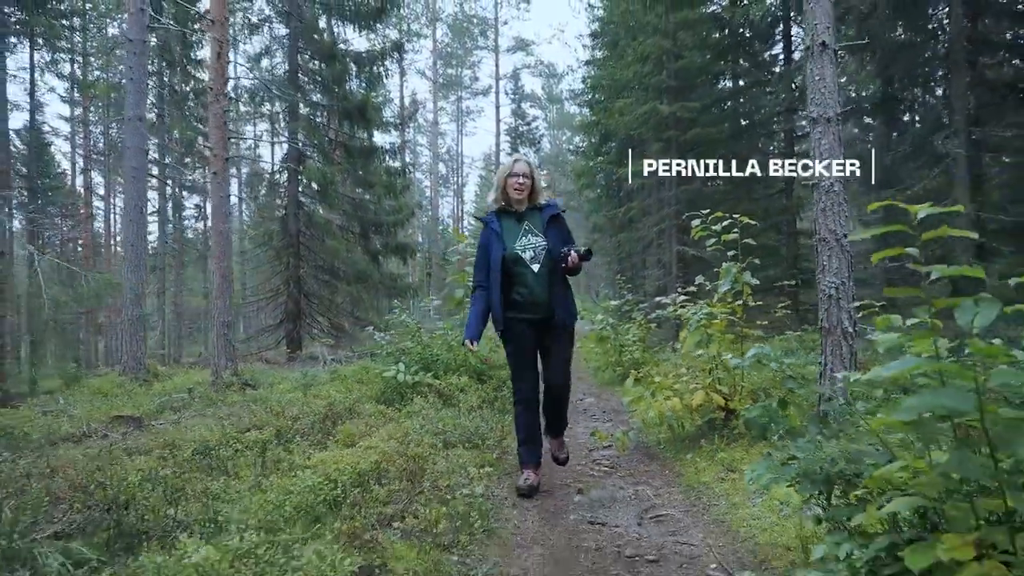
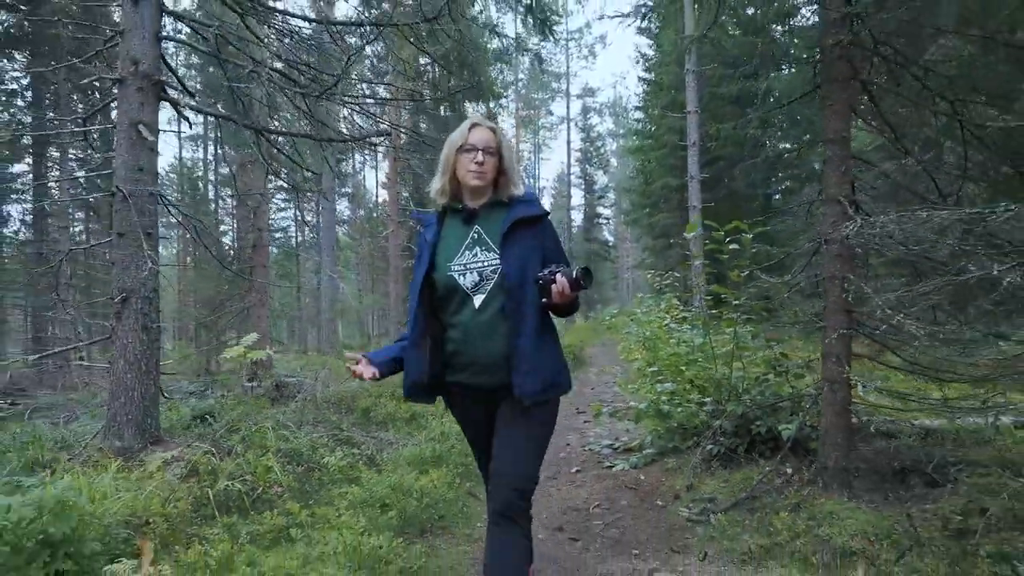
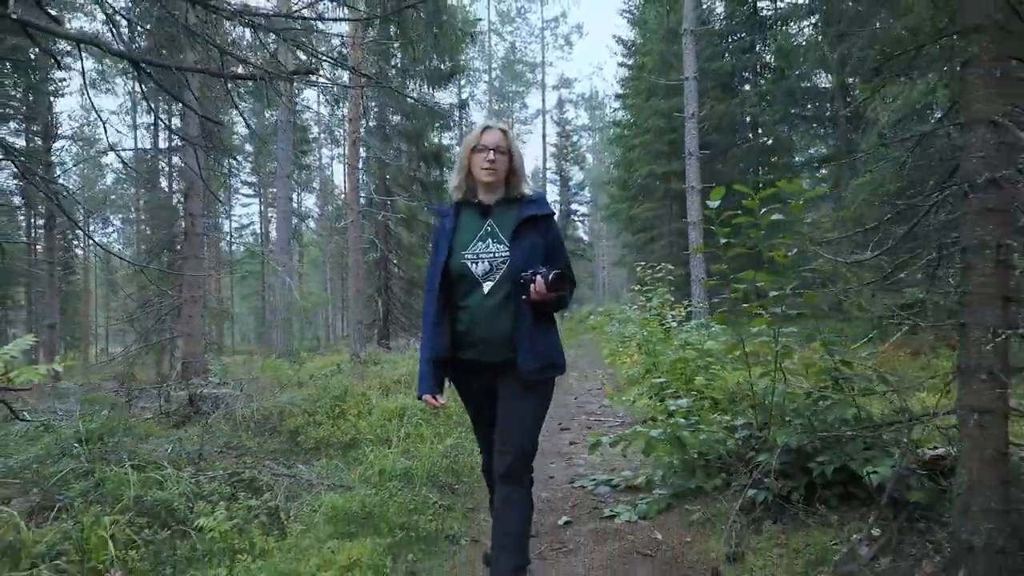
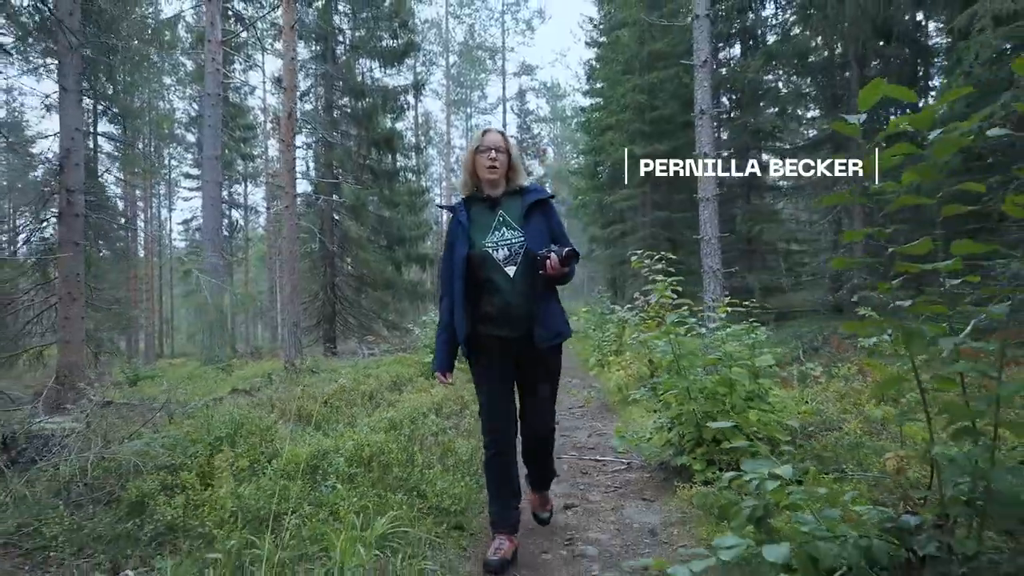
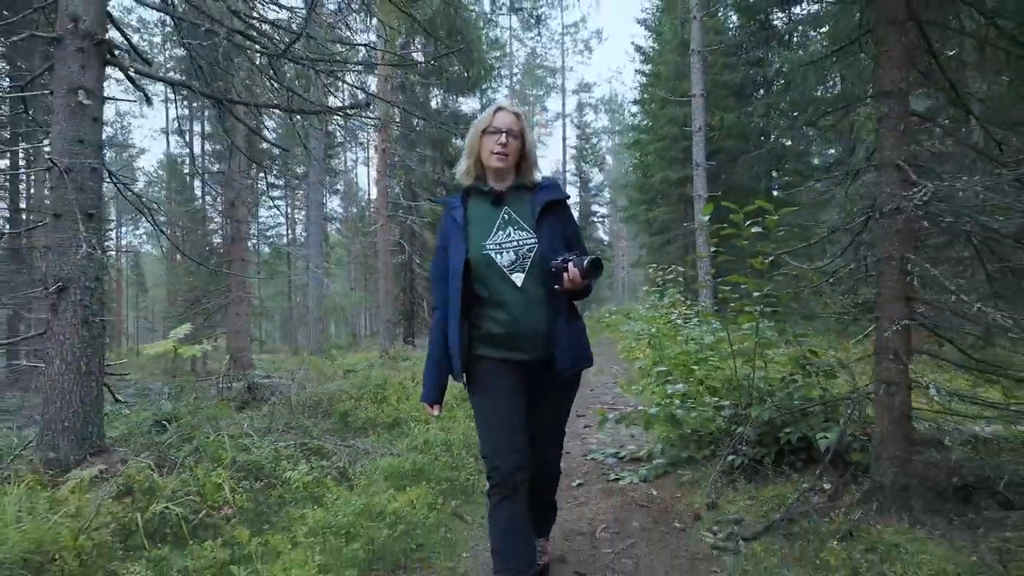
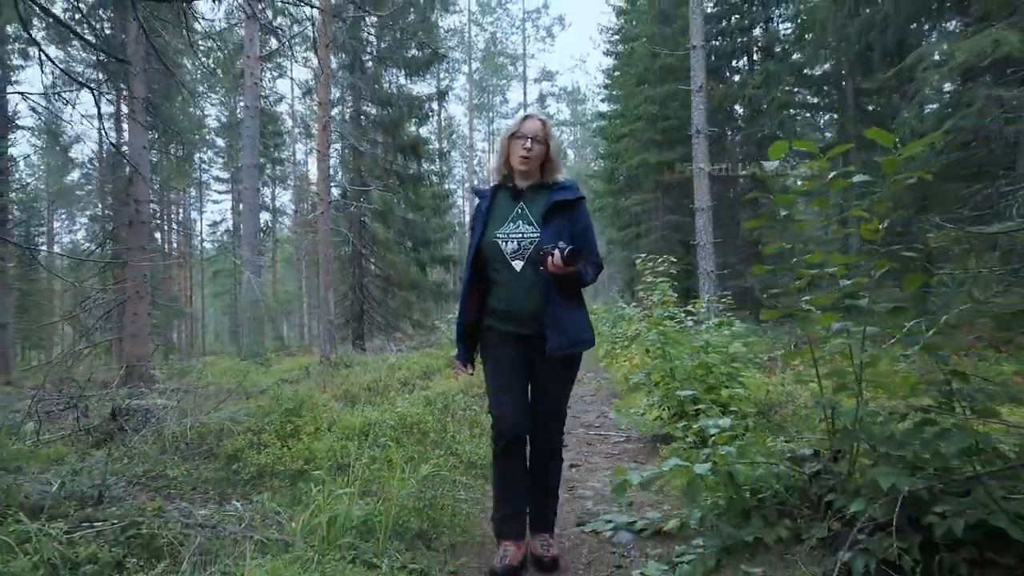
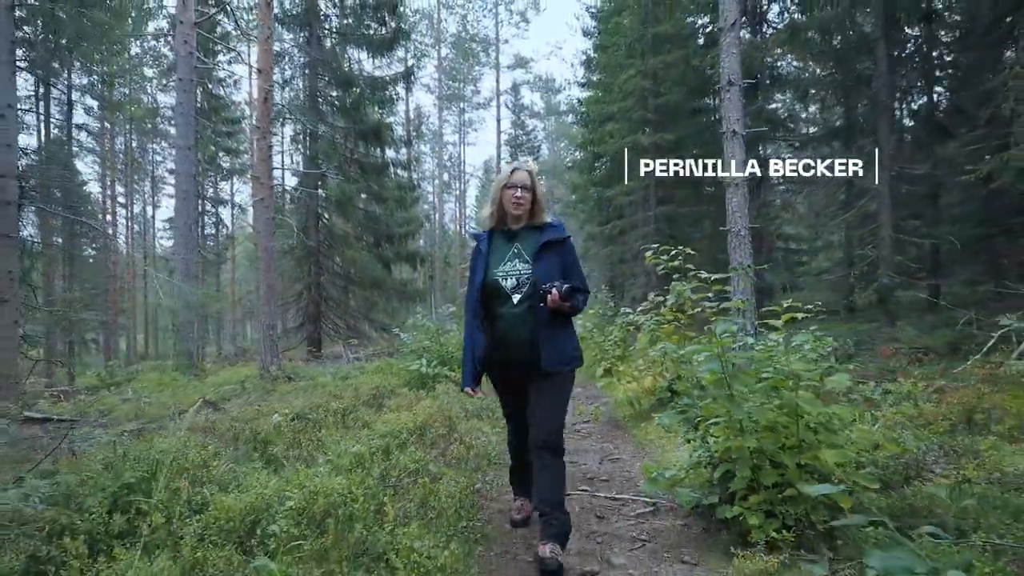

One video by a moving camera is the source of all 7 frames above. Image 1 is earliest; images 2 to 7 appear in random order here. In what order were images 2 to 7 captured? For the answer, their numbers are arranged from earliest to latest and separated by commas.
7, 4, 6, 3, 5, 2
